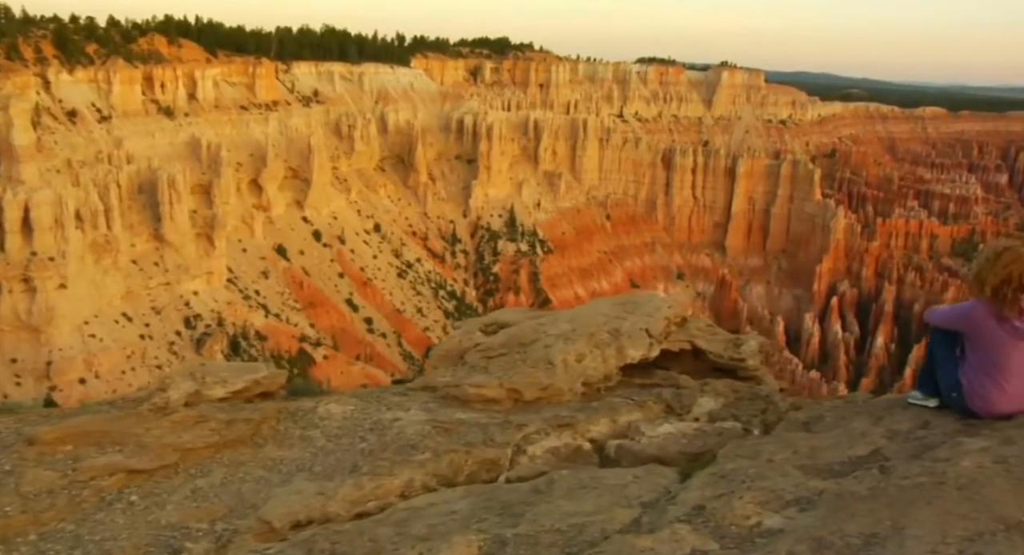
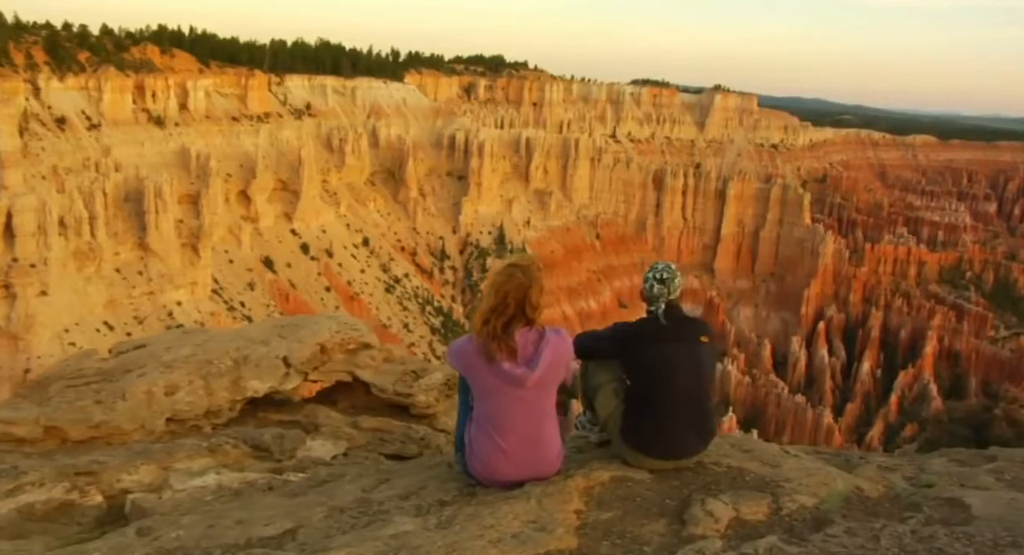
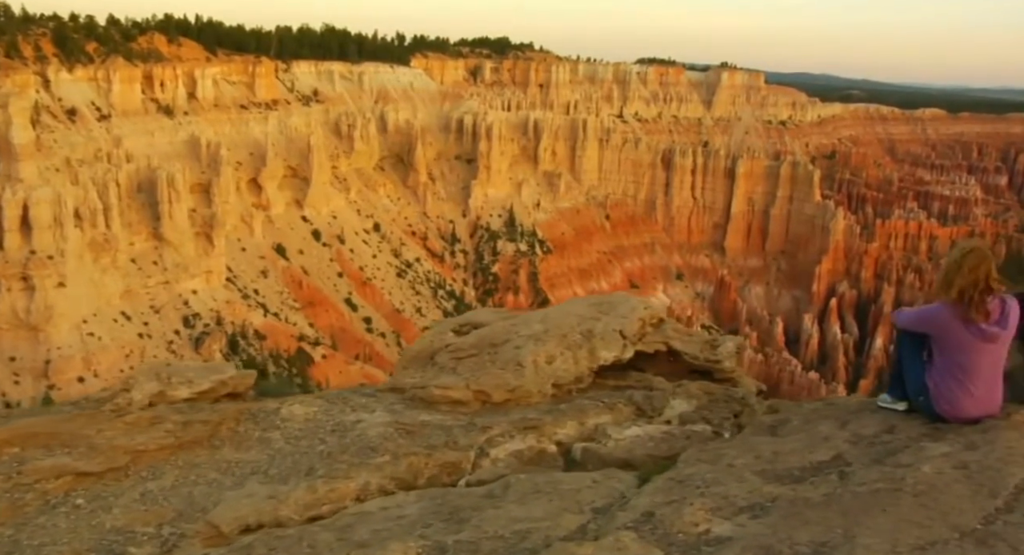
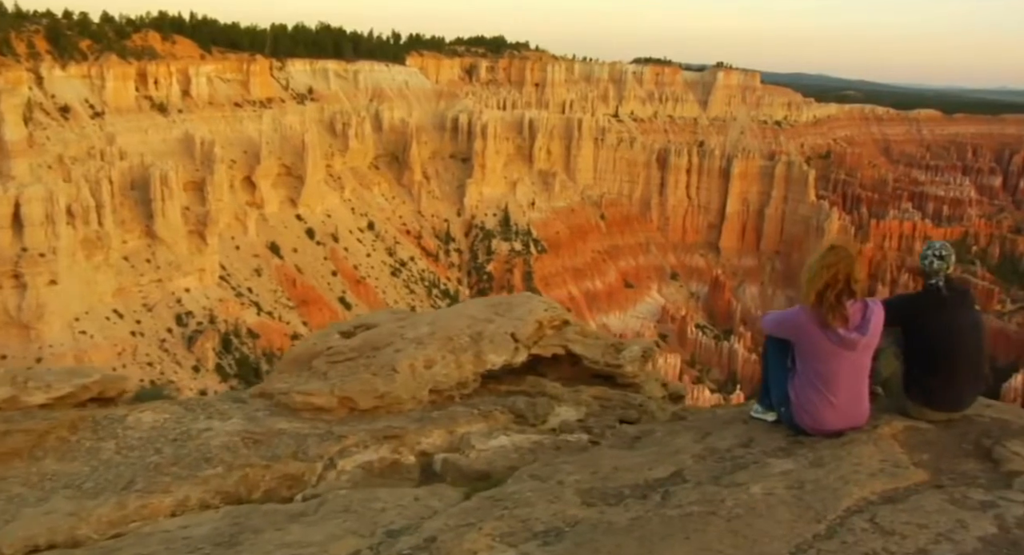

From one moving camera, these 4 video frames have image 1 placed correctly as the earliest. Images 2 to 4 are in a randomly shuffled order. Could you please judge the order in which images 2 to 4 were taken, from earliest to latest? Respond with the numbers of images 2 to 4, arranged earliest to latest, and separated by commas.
3, 4, 2
